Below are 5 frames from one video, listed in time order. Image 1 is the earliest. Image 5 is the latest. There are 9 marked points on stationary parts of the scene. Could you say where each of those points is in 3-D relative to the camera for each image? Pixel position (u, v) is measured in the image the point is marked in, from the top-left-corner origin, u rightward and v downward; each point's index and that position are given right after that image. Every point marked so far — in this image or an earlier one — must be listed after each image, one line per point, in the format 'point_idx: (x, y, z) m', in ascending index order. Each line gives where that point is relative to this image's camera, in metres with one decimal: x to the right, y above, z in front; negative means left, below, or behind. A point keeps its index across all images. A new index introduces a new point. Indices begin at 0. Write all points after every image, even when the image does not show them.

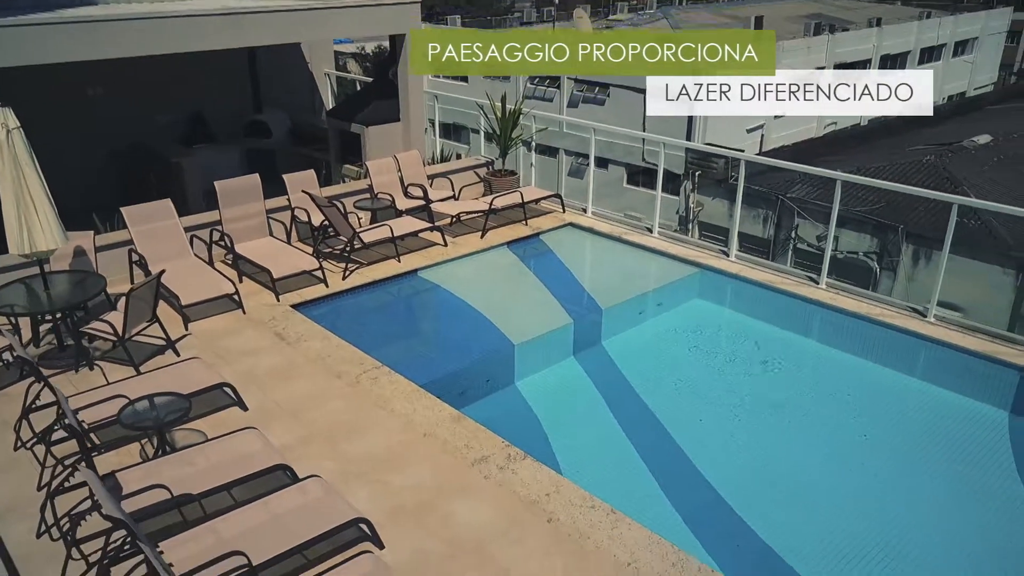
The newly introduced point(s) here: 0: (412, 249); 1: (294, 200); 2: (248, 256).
0: (-1.2, +0.5, +9.2) m
1: (-2.6, +1.1, +8.8) m
2: (-2.8, +0.3, +7.9) m
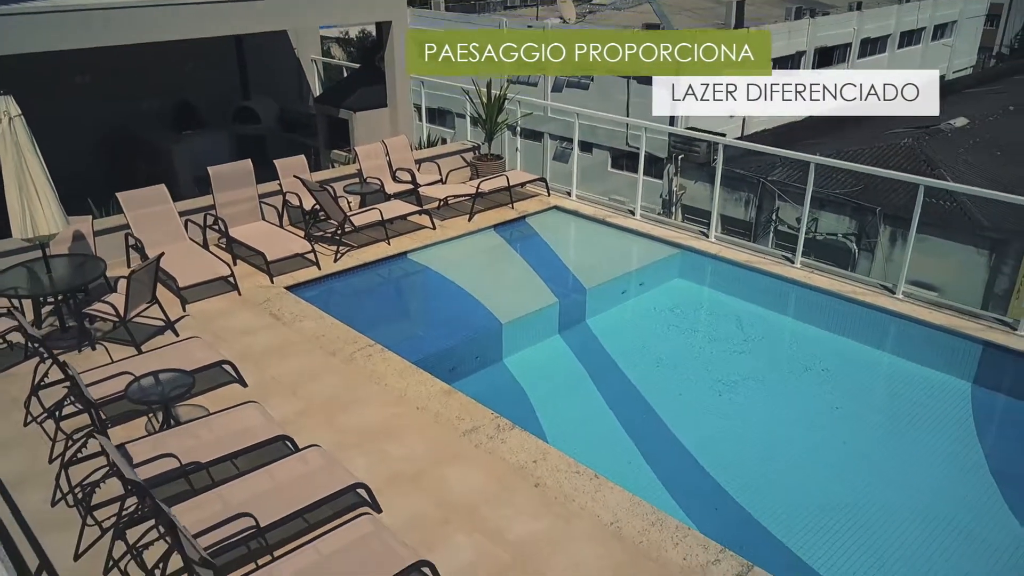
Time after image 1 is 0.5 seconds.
0: (-1.4, +0.7, +9.5) m
1: (-2.8, +1.3, +9.0) m
2: (-3.0, +0.5, +8.1) m
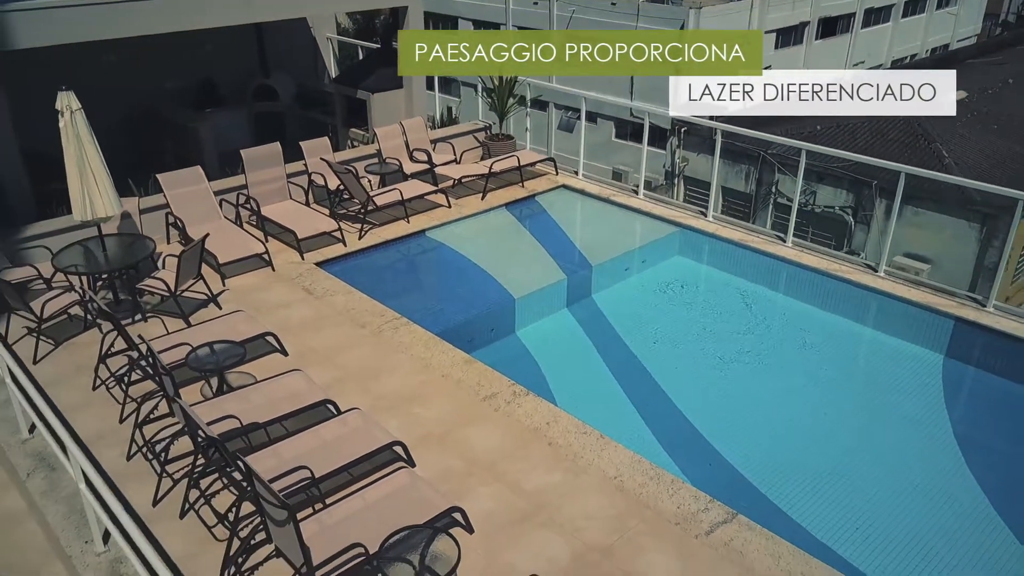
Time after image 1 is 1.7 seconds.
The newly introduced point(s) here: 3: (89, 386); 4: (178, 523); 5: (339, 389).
0: (-1.3, +1.1, +10.1) m
1: (-2.6, +1.6, +9.6) m
2: (-2.8, +0.8, +8.7) m
3: (-3.6, -0.8, +6.3) m
4: (-2.3, -1.6, +5.0) m
5: (-1.5, -0.9, +6.4) m
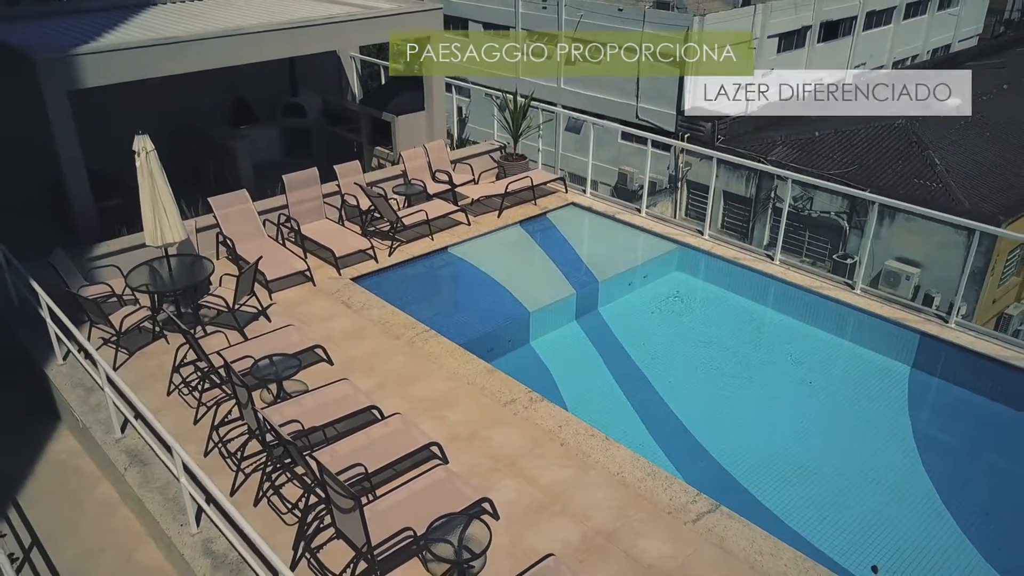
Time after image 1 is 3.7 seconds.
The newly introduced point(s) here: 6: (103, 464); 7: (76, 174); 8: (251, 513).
0: (-1.1, +0.9, +11.0) m
1: (-2.4, +1.5, +10.5) m
2: (-2.6, +0.7, +9.7) m
3: (-3.5, -1.0, +7.3) m
4: (-2.1, -1.8, +6.0) m
5: (-1.3, -1.1, +7.4) m
6: (-3.7, -1.6, +6.7) m
7: (-5.4, +1.4, +9.0) m
8: (-2.1, -1.8, +6.0) m
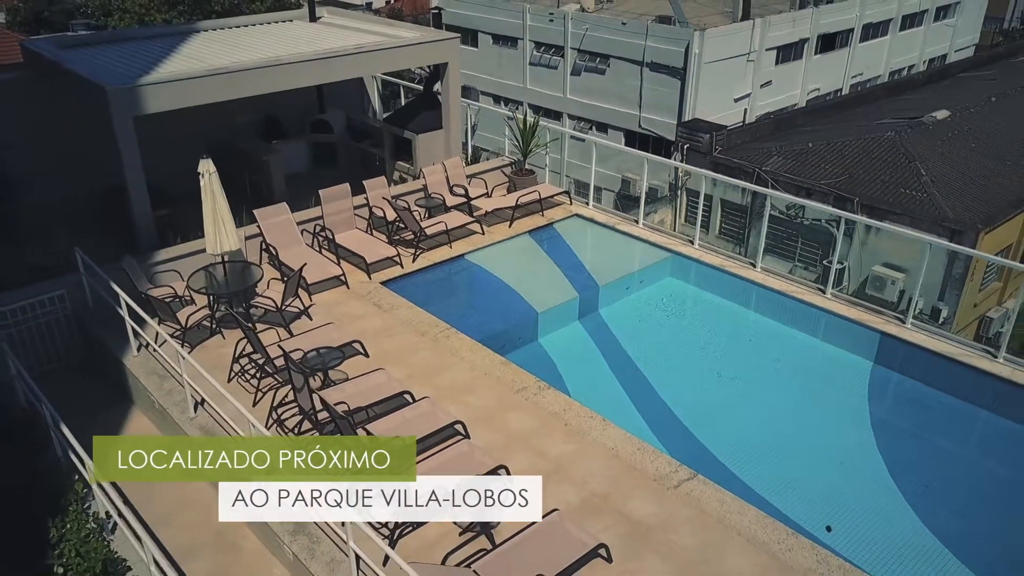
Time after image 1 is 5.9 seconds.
0: (-0.9, +0.9, +12.2) m
1: (-2.3, +1.4, +11.8) m
2: (-2.5, +0.6, +10.9) m
3: (-3.3, -1.1, +8.5) m
4: (-2.0, -1.8, +7.2) m
5: (-1.2, -1.1, +8.6) m
6: (-3.6, -1.6, +7.9) m
7: (-5.2, +1.4, +10.2) m
8: (-2.0, -1.9, +7.2) m
